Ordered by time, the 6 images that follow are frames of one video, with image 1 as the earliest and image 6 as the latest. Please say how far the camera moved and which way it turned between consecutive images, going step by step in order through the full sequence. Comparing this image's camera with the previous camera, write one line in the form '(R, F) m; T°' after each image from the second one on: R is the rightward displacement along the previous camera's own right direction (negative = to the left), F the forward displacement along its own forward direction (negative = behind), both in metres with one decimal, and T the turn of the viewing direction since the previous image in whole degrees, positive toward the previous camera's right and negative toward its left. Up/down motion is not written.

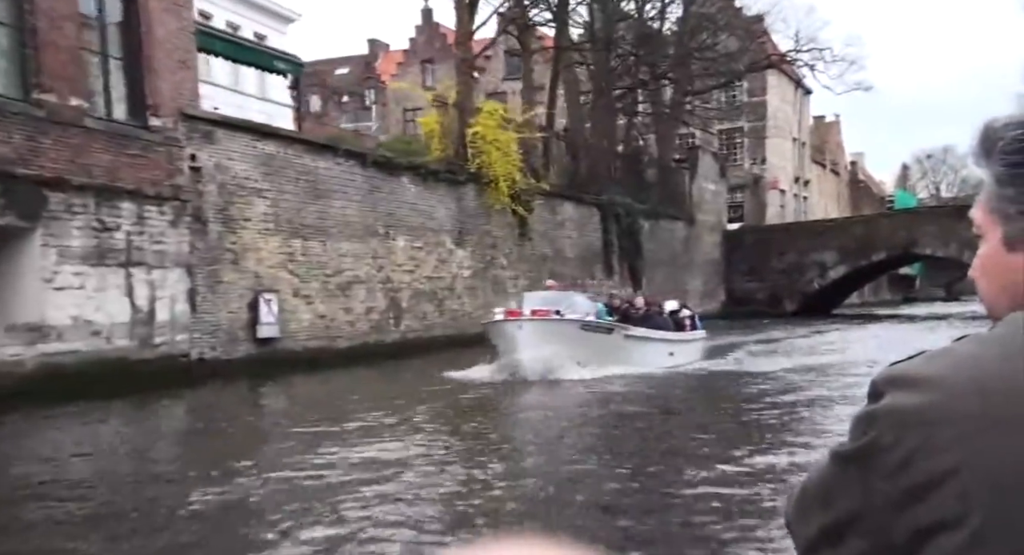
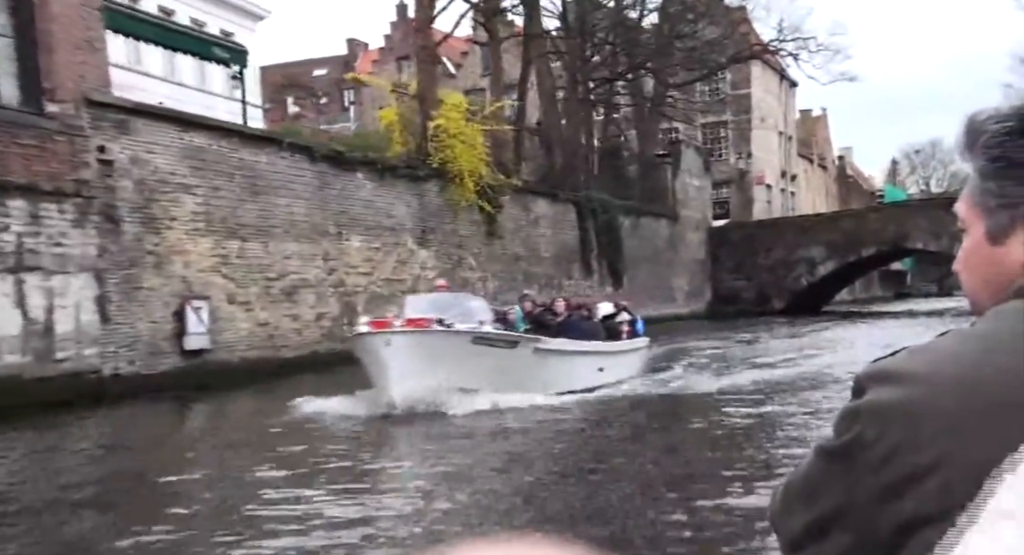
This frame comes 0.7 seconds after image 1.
(+0.4, +1.3) m; +1°
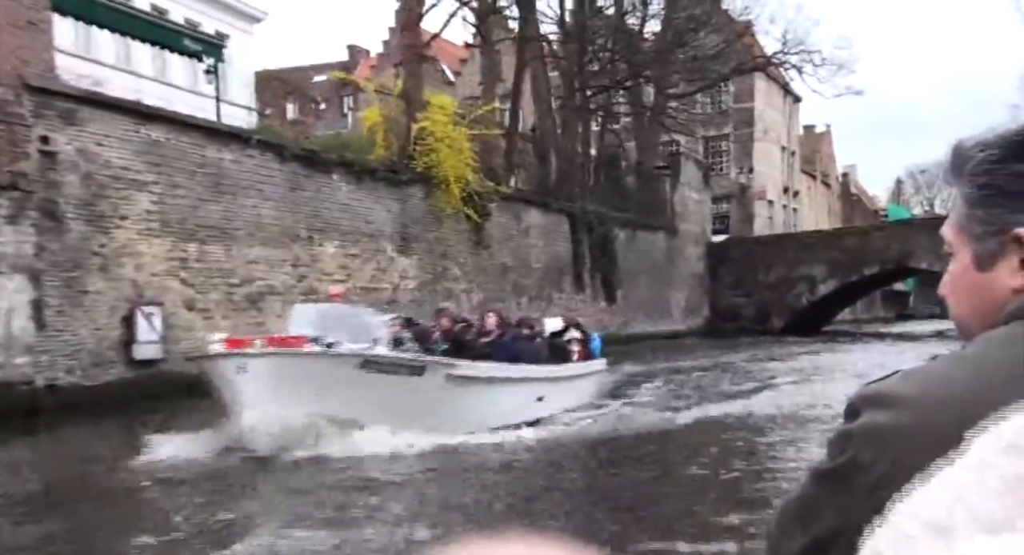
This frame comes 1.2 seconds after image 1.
(+0.3, +0.9) m; 0°
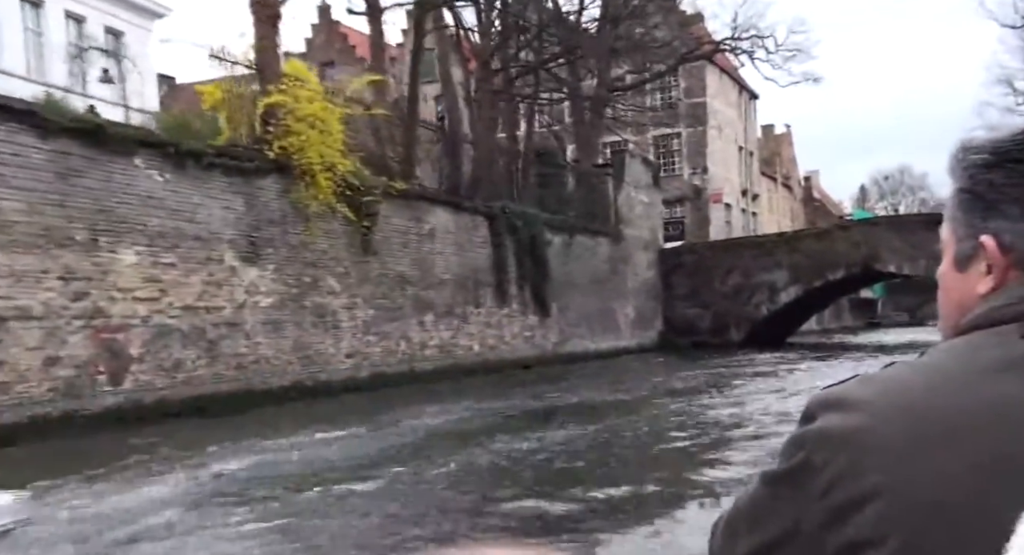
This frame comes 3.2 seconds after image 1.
(+1.3, +3.8) m; +2°
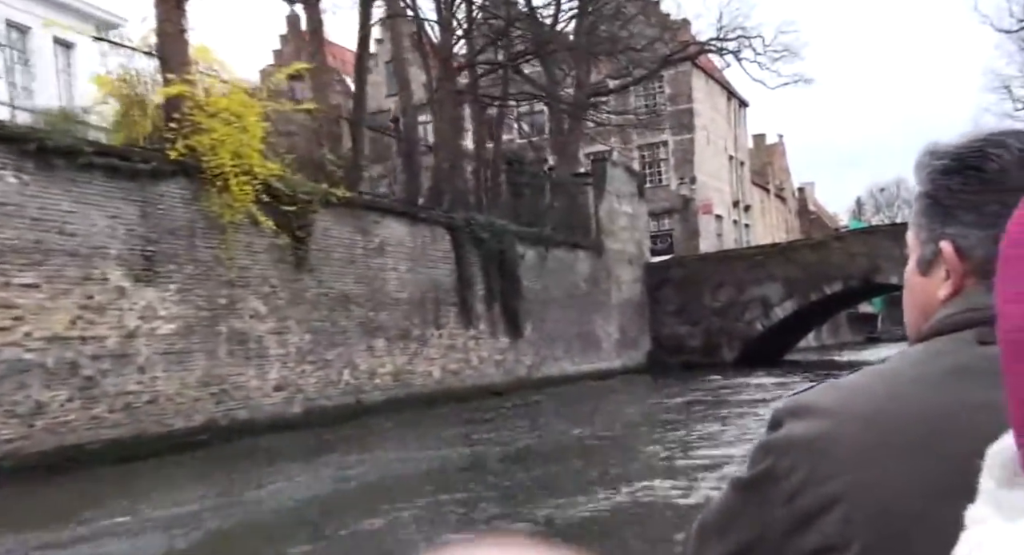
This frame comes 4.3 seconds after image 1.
(+0.6, +2.3) m; 0°
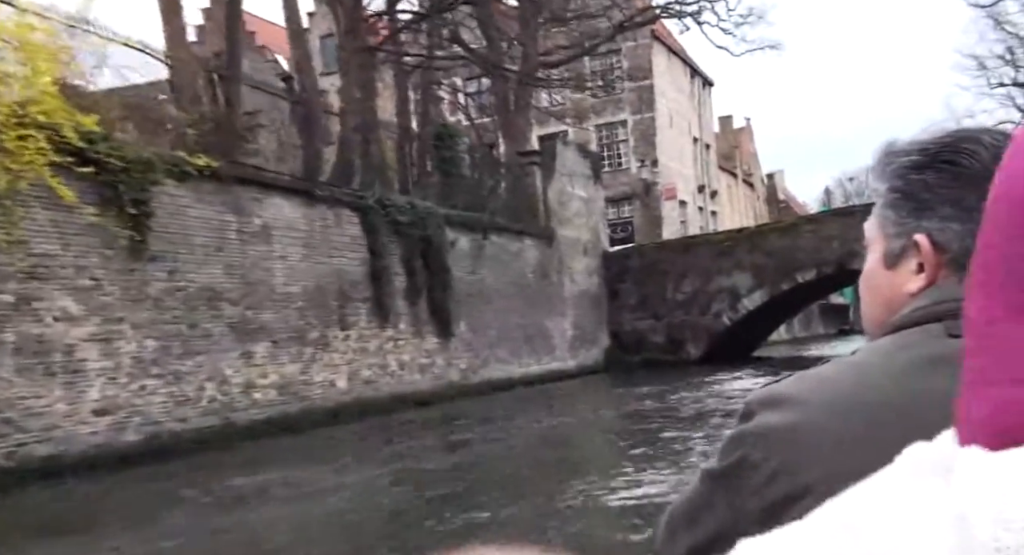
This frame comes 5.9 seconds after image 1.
(+0.8, +3.3) m; +2°
